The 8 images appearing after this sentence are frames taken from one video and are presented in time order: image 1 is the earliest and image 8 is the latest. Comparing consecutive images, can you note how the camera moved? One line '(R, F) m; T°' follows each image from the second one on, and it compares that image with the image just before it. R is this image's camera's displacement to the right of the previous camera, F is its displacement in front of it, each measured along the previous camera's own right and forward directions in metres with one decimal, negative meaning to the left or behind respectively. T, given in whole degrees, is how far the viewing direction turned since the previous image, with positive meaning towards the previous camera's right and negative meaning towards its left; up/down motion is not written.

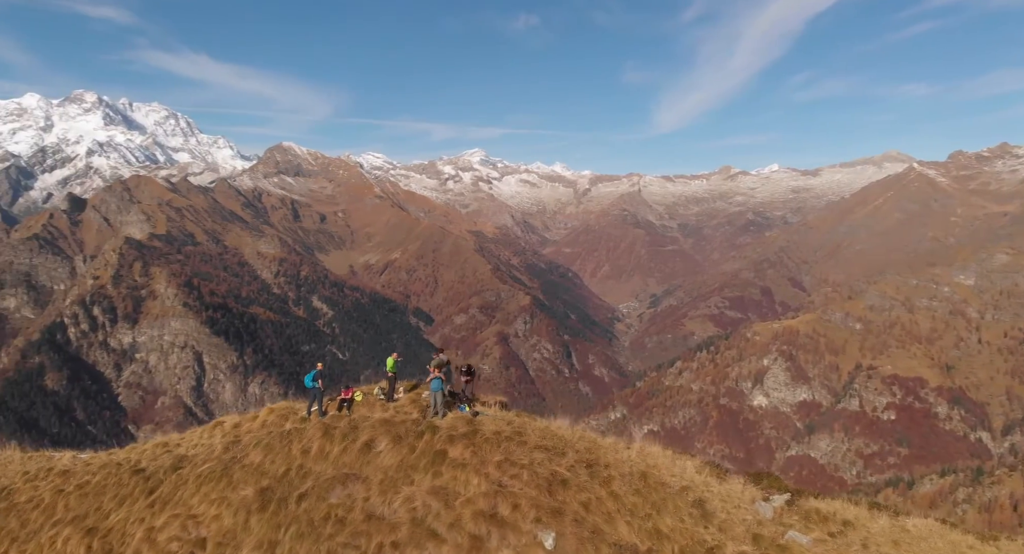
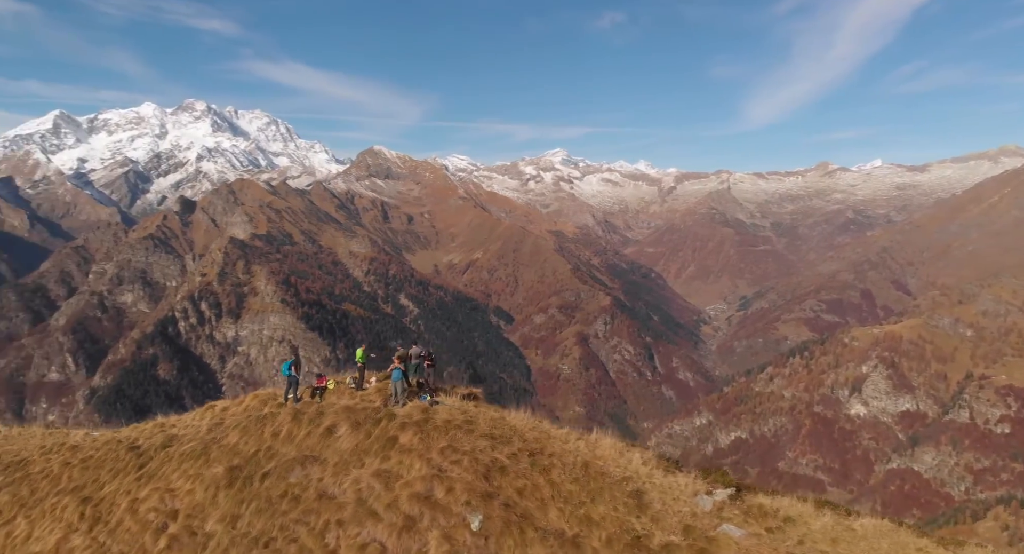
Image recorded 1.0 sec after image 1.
(-0.1, -0.5) m; -8°
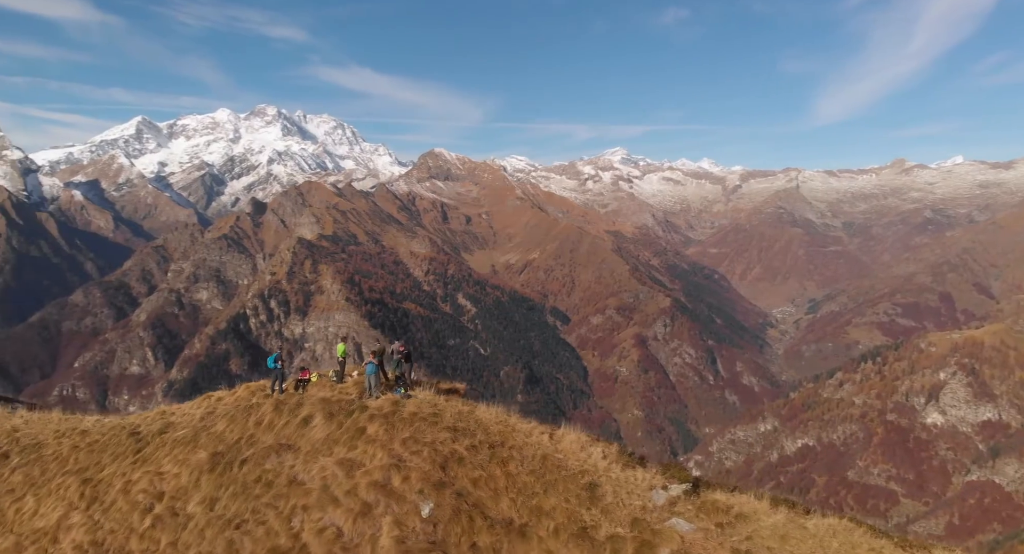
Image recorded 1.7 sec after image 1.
(+0.2, 0.0) m; -5°
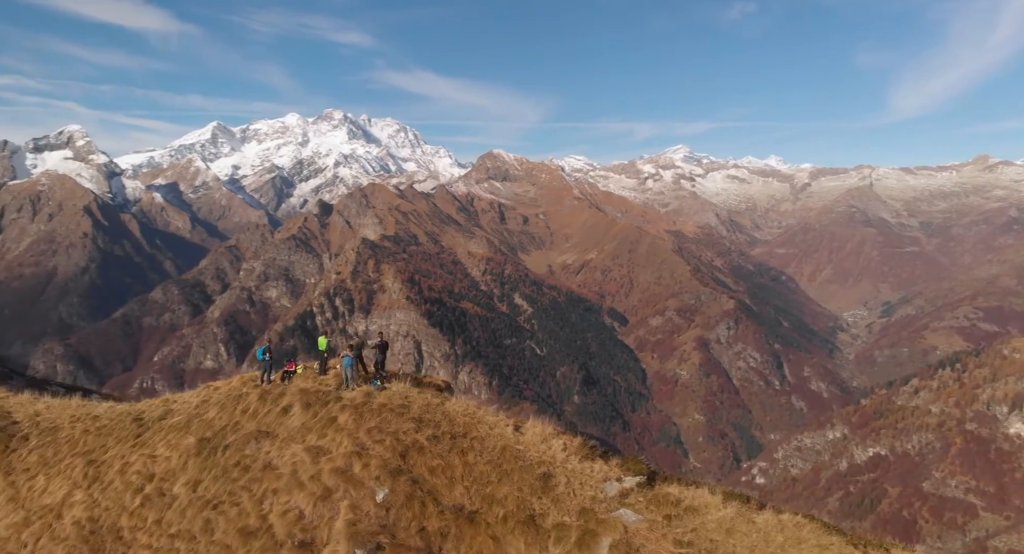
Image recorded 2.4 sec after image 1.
(+1.5, -0.4) m; -5°
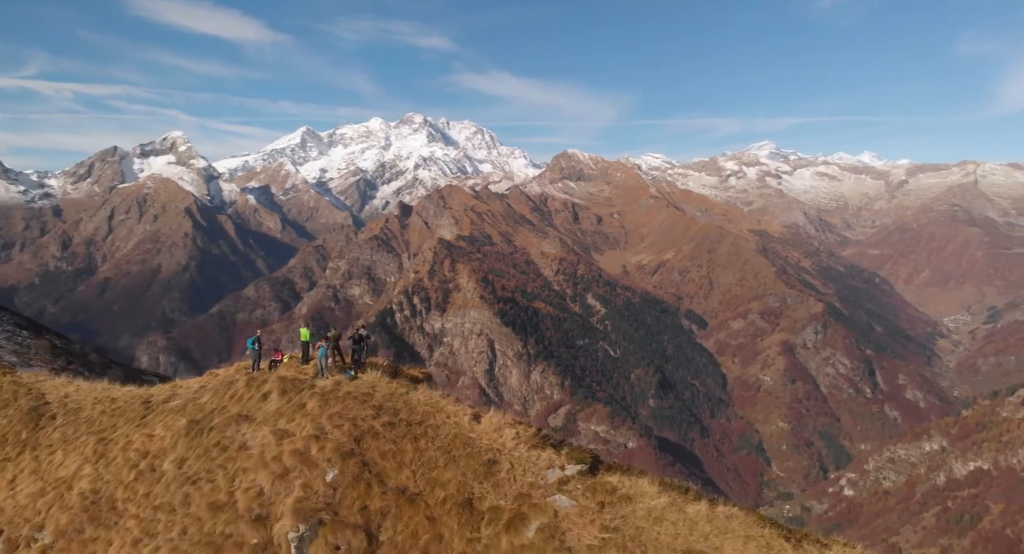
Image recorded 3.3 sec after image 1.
(+1.0, -2.4) m; -7°
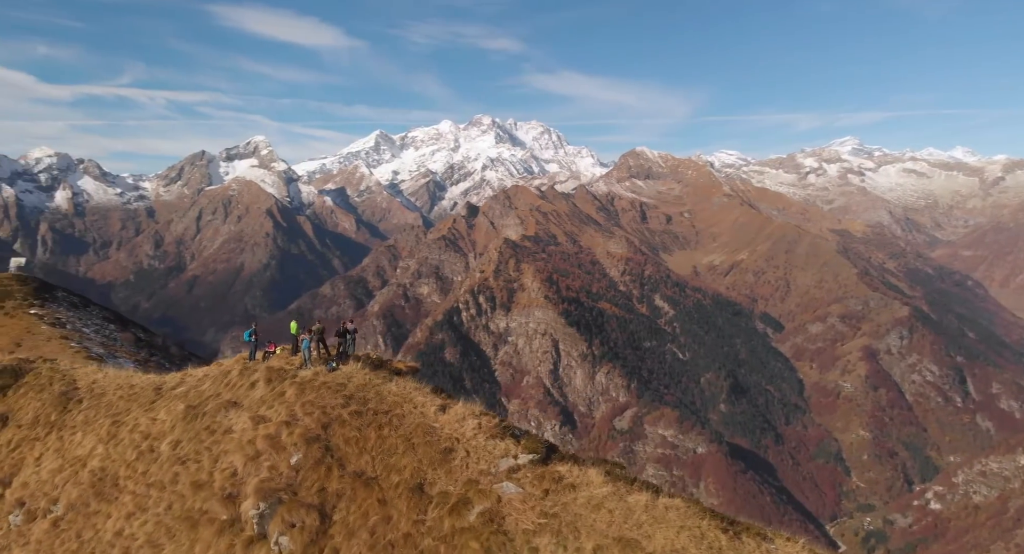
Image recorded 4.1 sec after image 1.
(+1.2, -0.1) m; -6°
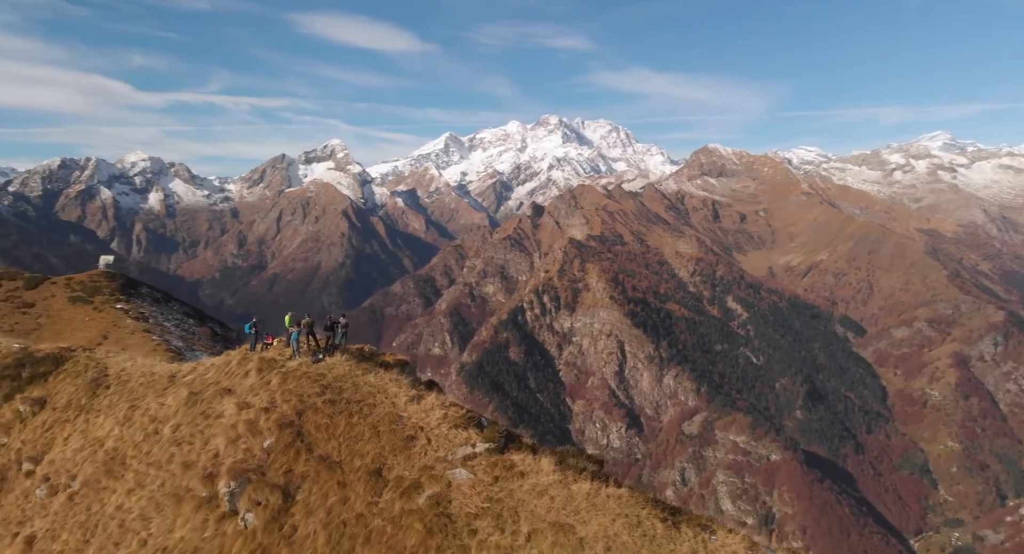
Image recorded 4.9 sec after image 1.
(+1.1, -0.2) m; -5°
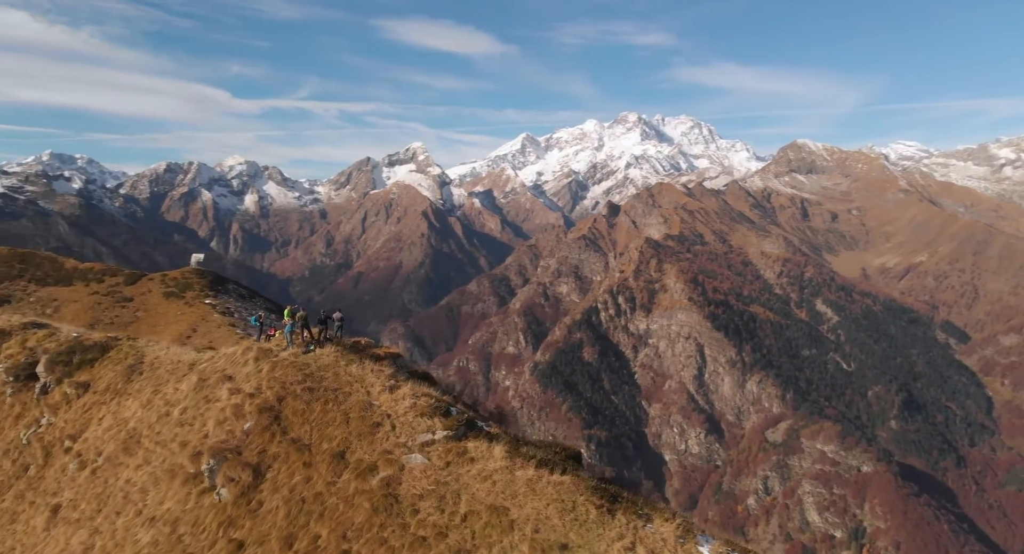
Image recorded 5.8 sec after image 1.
(+1.3, -0.2) m; -6°
